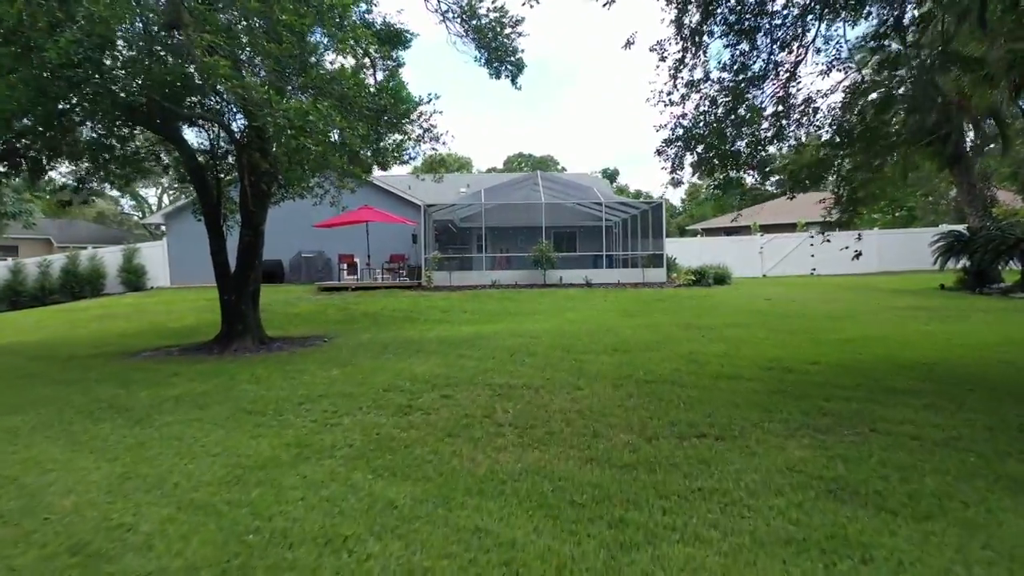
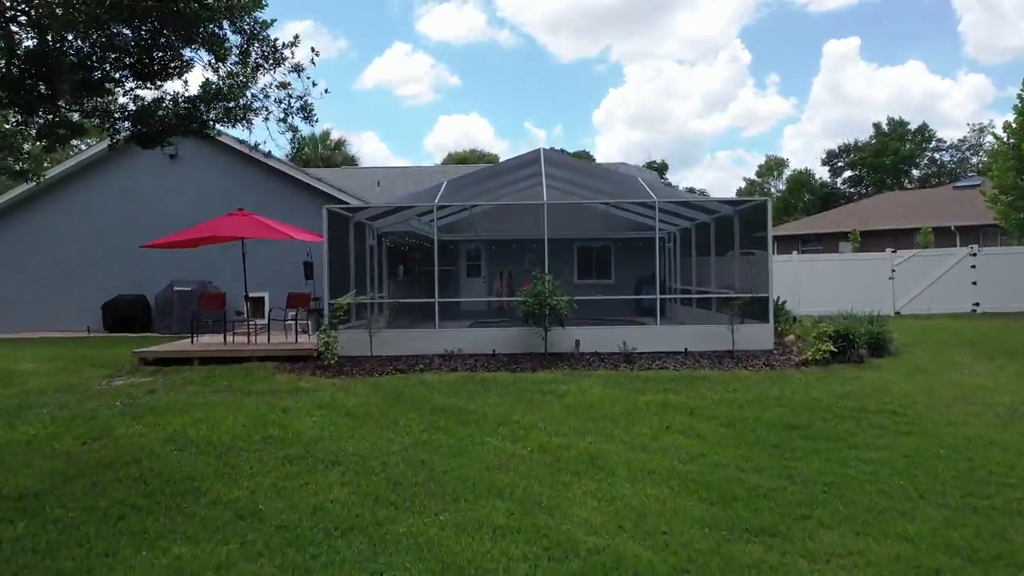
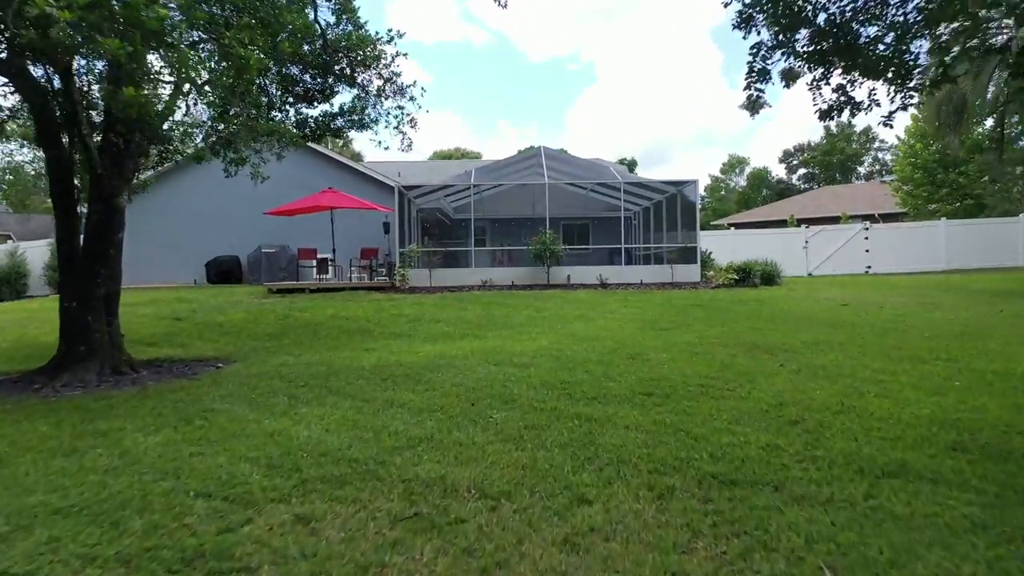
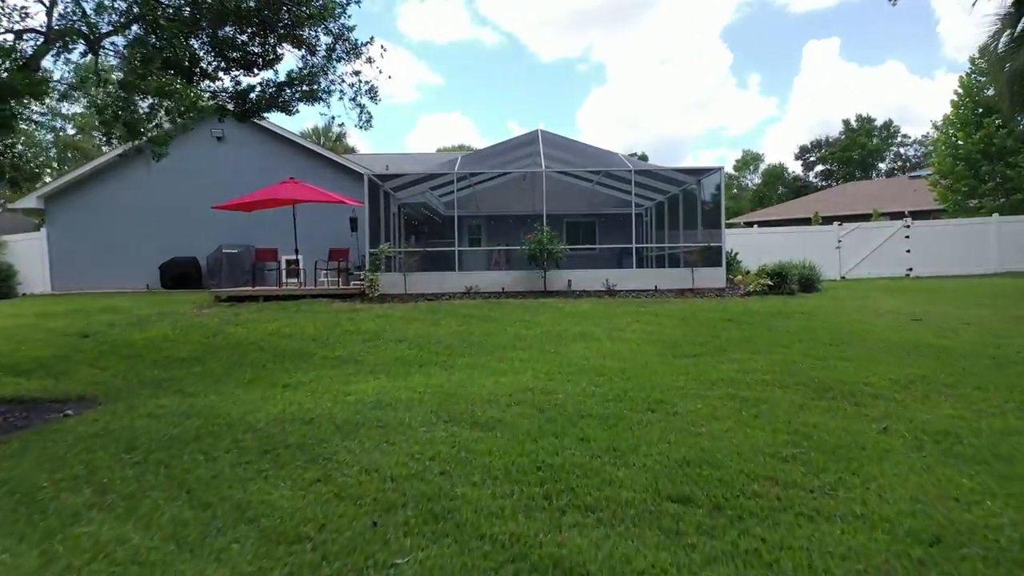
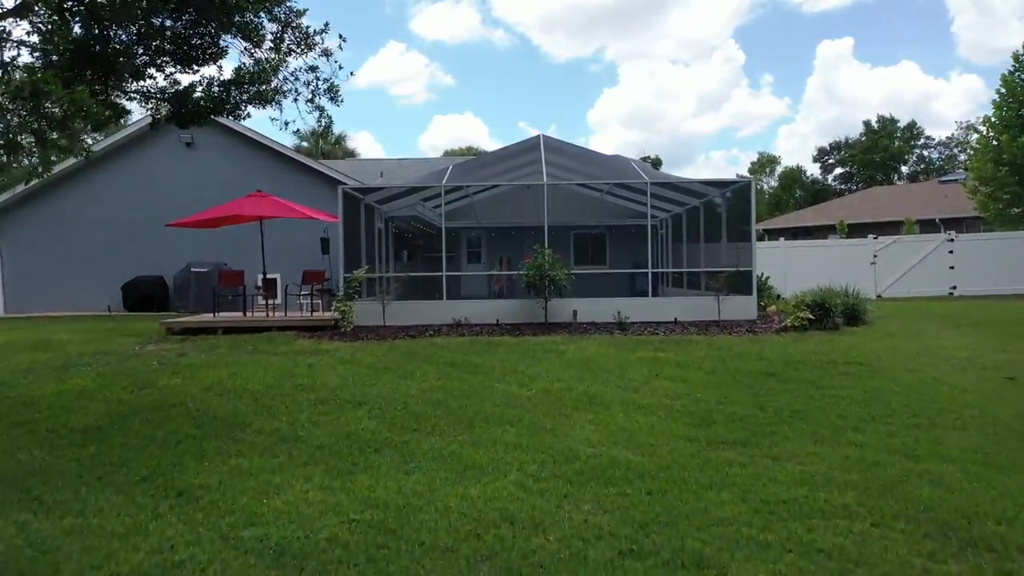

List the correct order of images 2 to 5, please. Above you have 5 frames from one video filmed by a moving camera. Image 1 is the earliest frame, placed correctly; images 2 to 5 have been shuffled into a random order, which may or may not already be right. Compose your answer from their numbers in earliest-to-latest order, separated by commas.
3, 4, 5, 2
